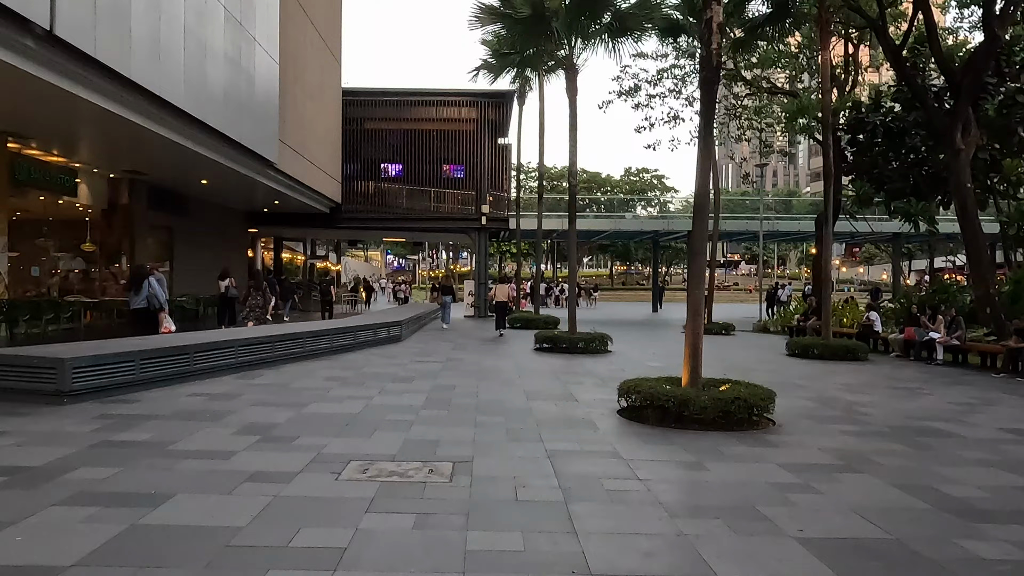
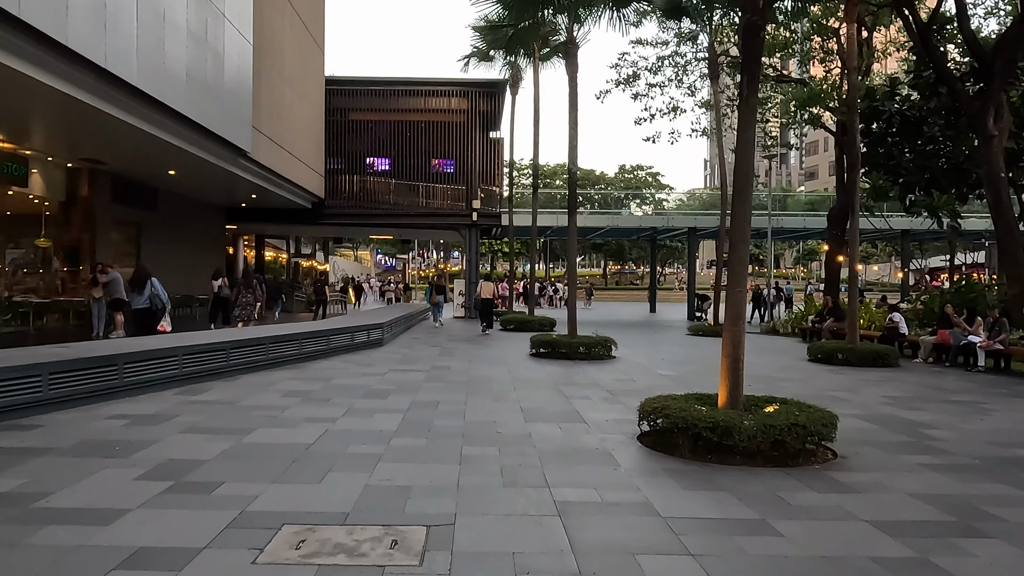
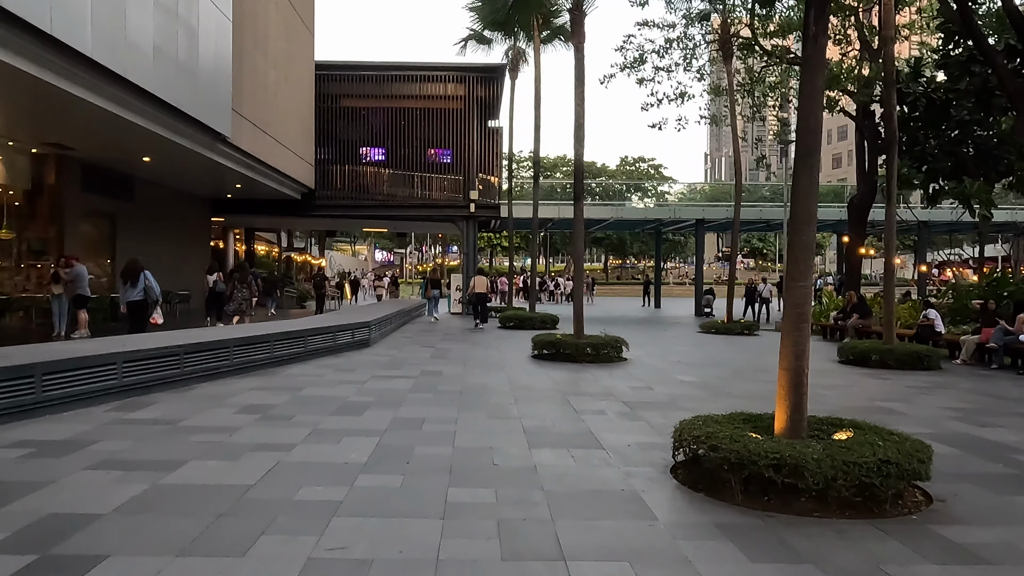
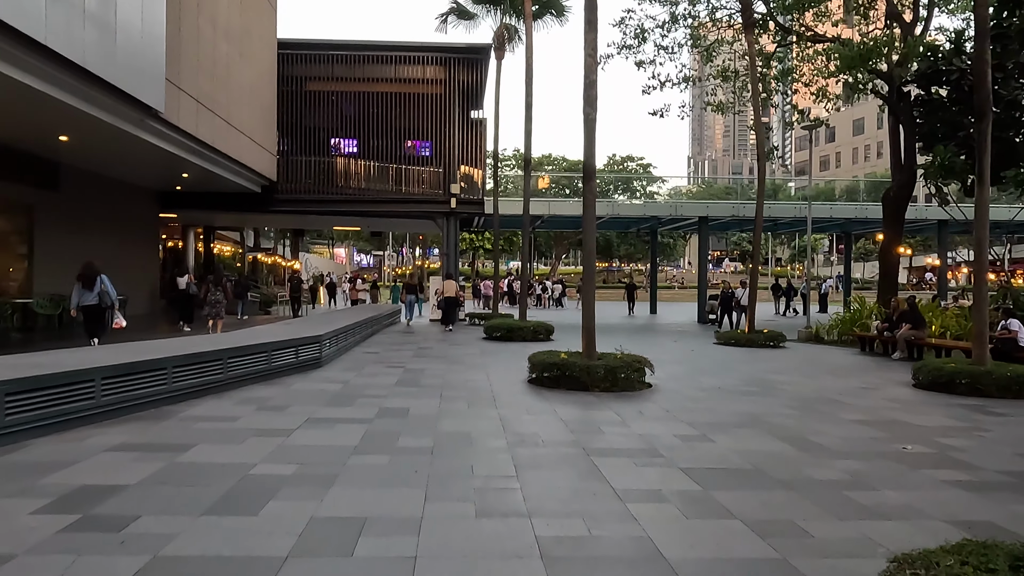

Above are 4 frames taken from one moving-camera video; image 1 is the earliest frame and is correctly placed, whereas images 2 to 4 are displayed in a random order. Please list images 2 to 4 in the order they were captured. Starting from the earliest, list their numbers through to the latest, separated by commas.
2, 3, 4
